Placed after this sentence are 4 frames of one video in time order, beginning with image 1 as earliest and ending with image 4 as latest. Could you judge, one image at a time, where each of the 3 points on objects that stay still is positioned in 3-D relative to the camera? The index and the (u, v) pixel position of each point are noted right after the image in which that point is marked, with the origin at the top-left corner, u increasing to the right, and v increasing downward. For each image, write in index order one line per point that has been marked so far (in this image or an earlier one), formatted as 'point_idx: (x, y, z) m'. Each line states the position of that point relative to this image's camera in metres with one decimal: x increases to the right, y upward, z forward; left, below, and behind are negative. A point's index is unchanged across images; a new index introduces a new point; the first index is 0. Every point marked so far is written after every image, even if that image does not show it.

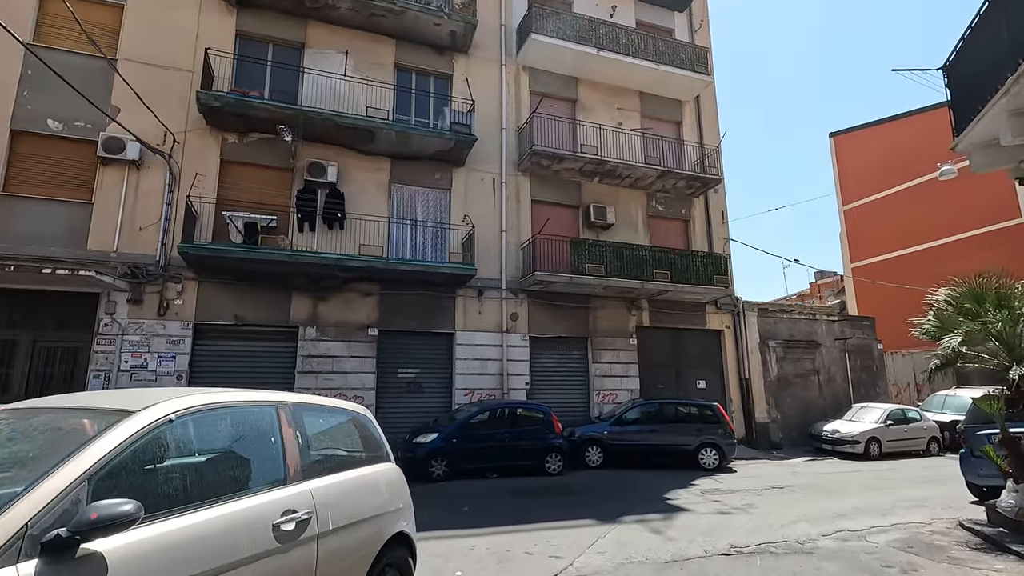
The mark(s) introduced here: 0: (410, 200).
0: (-2.8, +2.4, +14.6) m
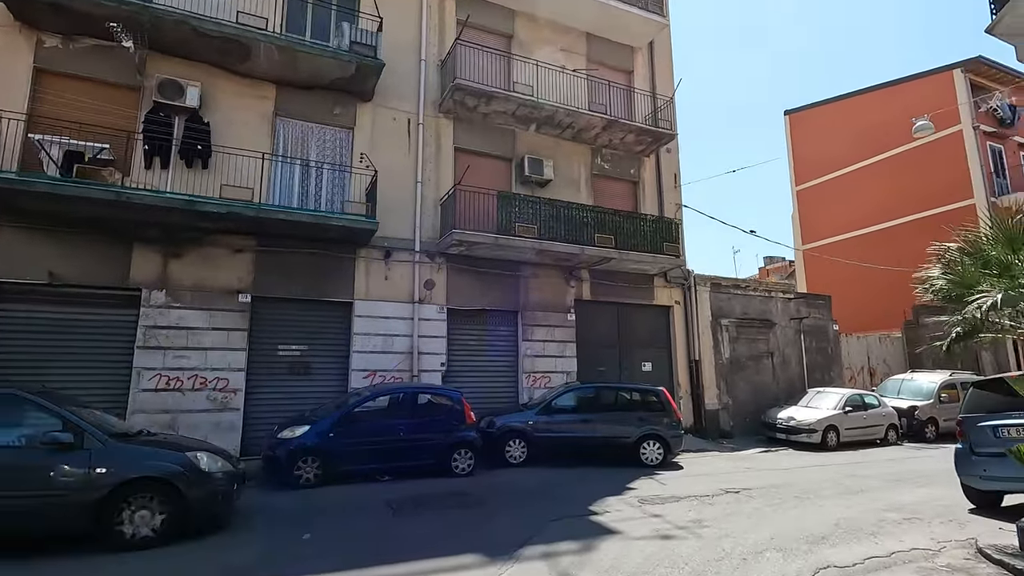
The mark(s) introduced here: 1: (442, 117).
0: (-4.7, +3.3, +11.8) m
1: (-1.7, +4.2, +13.2) m
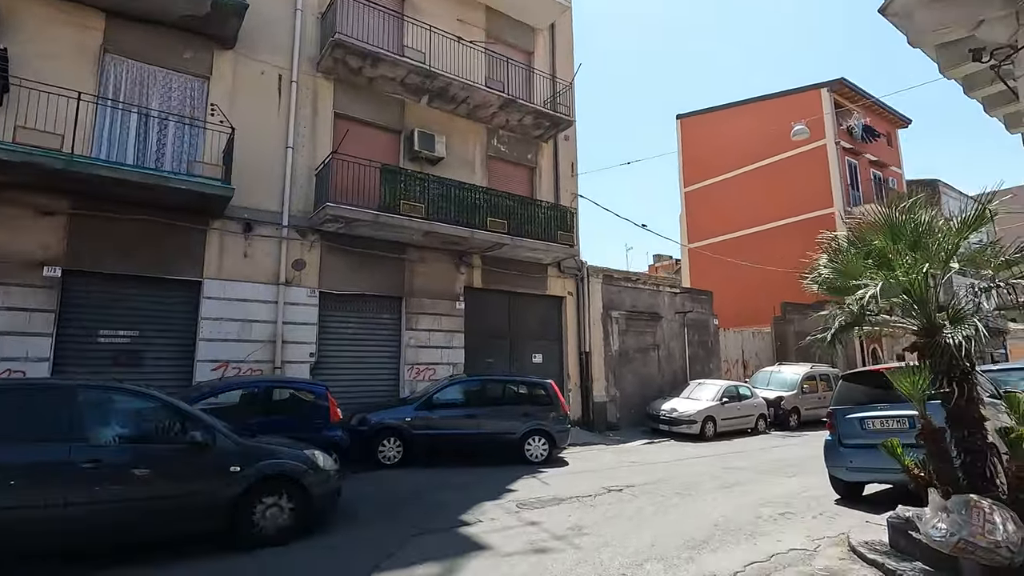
0: (-6.9, +3.8, +9.8) m
1: (-4.2, +4.6, +11.7) m
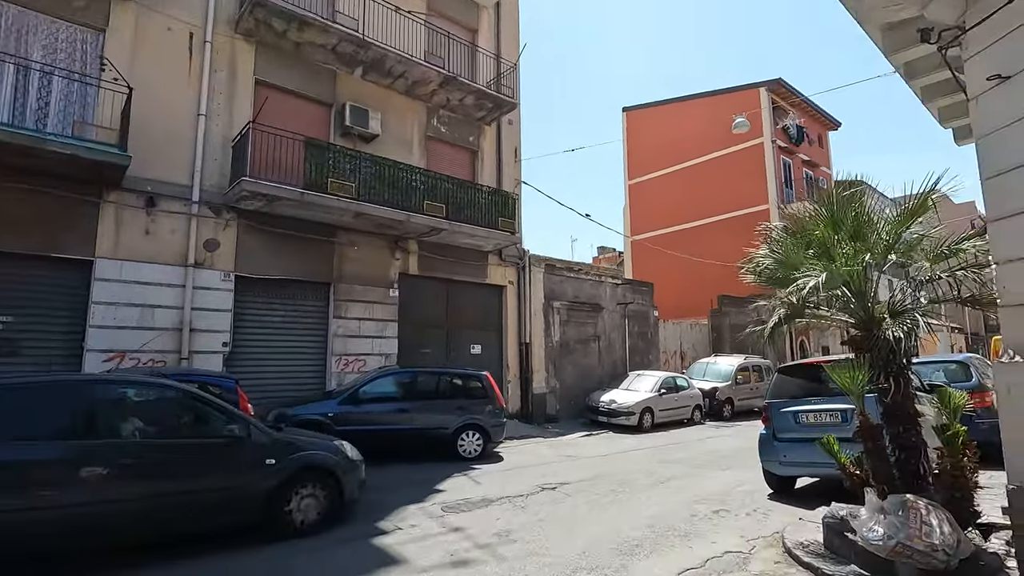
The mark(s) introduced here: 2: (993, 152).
0: (-7.9, +4.2, +8.5) m
1: (-5.4, +4.9, +10.6) m
2: (+3.5, +1.0, +4.0) m
